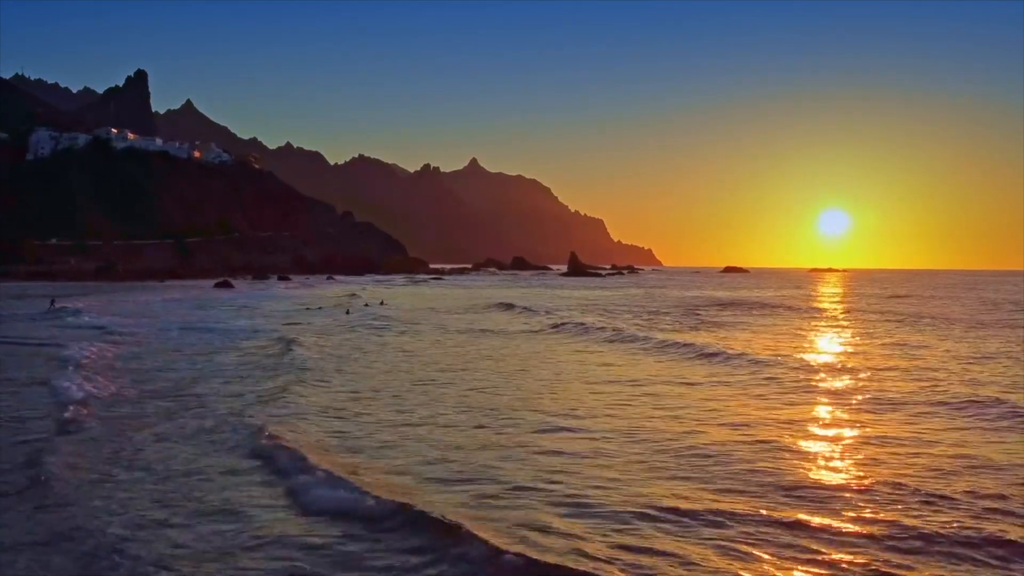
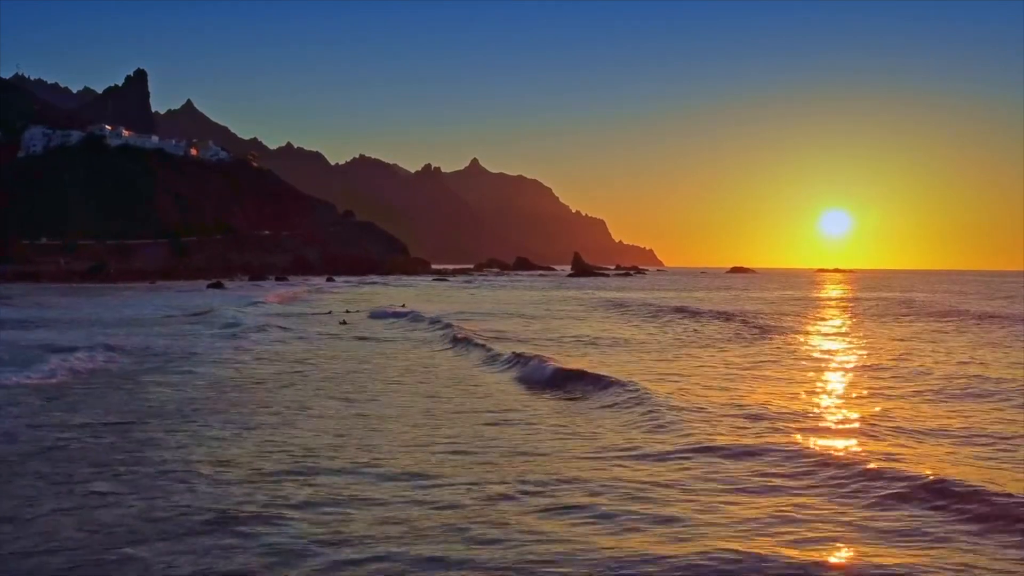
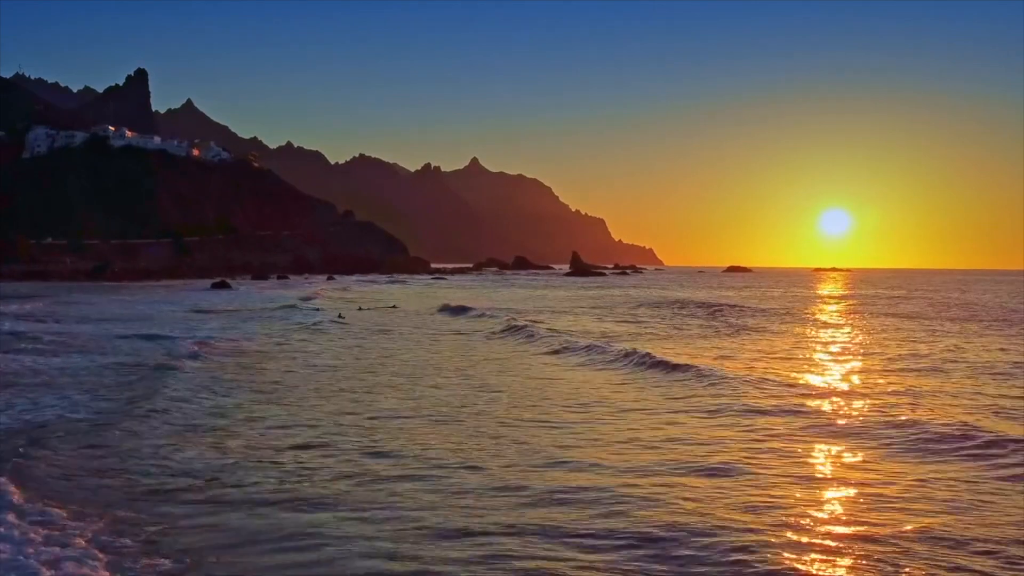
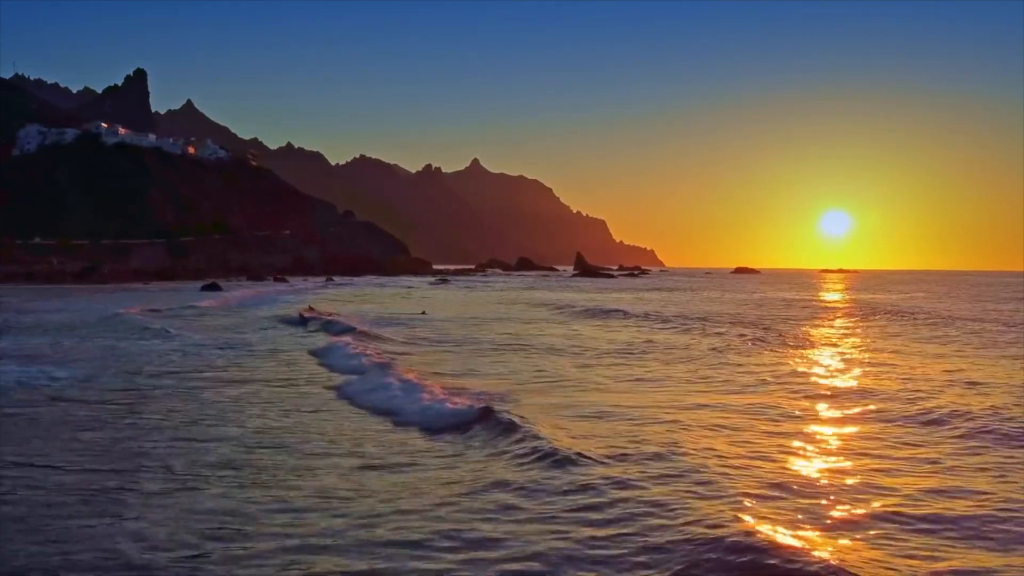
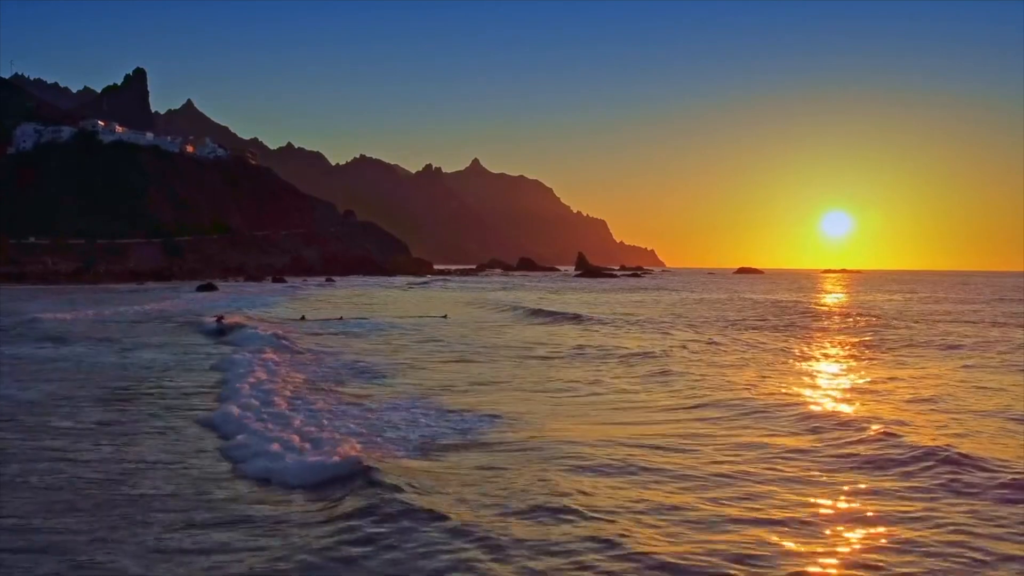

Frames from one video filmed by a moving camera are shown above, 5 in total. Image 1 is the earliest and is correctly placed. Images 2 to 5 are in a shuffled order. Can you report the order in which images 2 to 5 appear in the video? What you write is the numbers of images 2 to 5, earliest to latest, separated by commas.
3, 2, 4, 5
